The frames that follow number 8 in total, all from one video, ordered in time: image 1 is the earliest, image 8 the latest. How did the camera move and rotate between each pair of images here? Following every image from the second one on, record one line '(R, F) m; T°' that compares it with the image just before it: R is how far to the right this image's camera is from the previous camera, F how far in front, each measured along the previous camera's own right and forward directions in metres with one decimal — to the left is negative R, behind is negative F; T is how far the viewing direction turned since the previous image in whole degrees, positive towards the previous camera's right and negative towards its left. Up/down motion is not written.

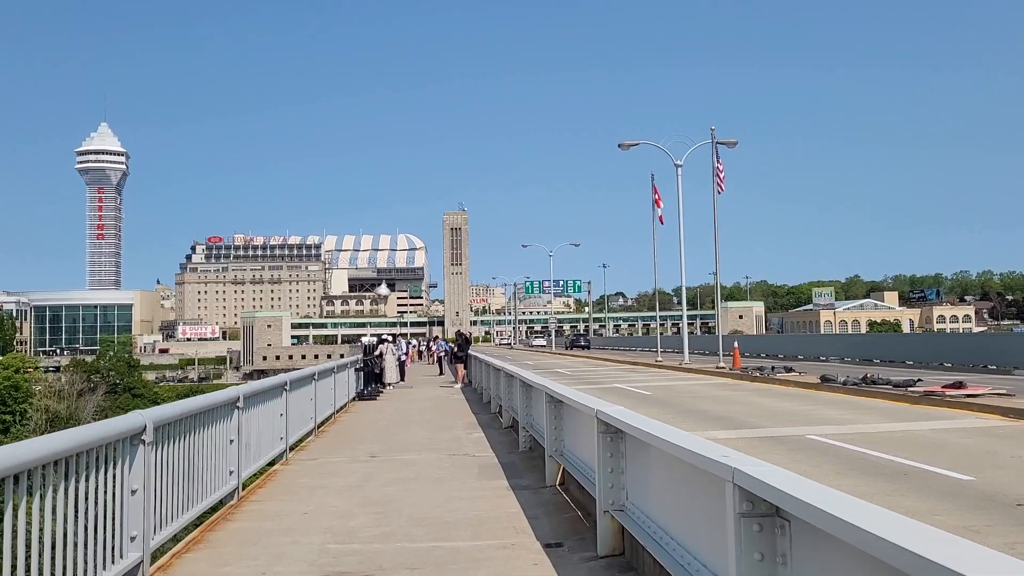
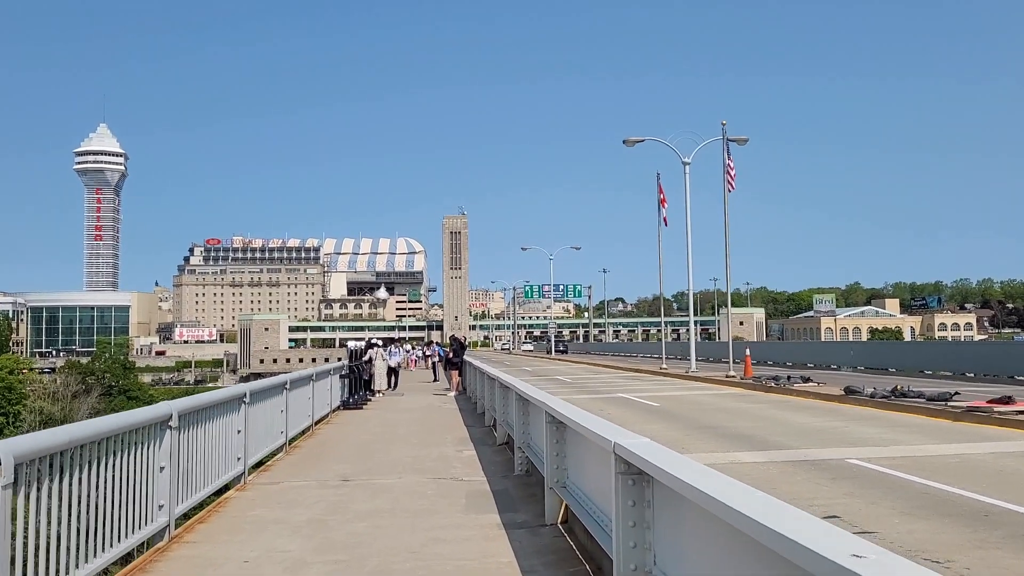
(0.0, +1.7) m; 0°
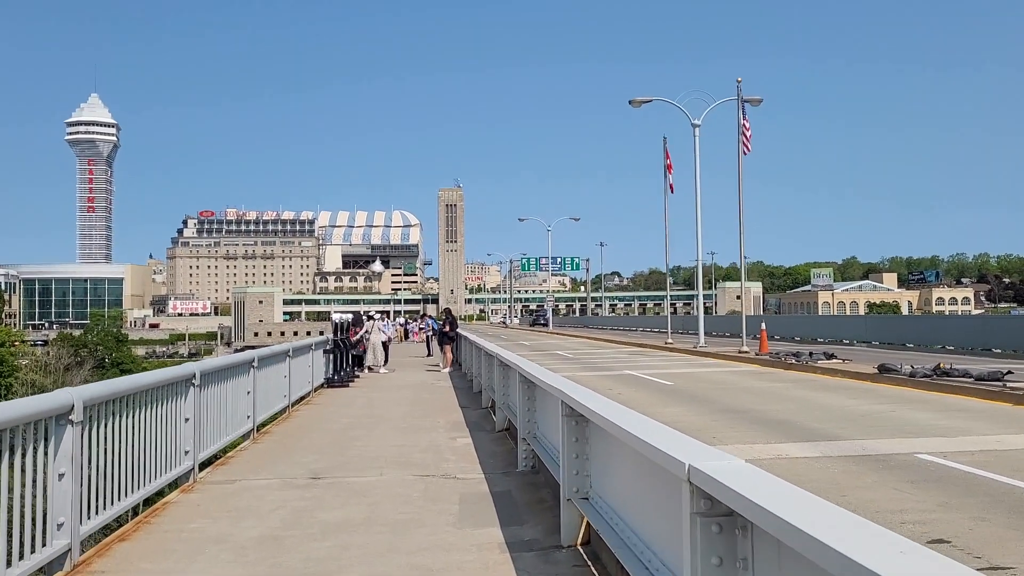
(-0.1, +1.9) m; 0°
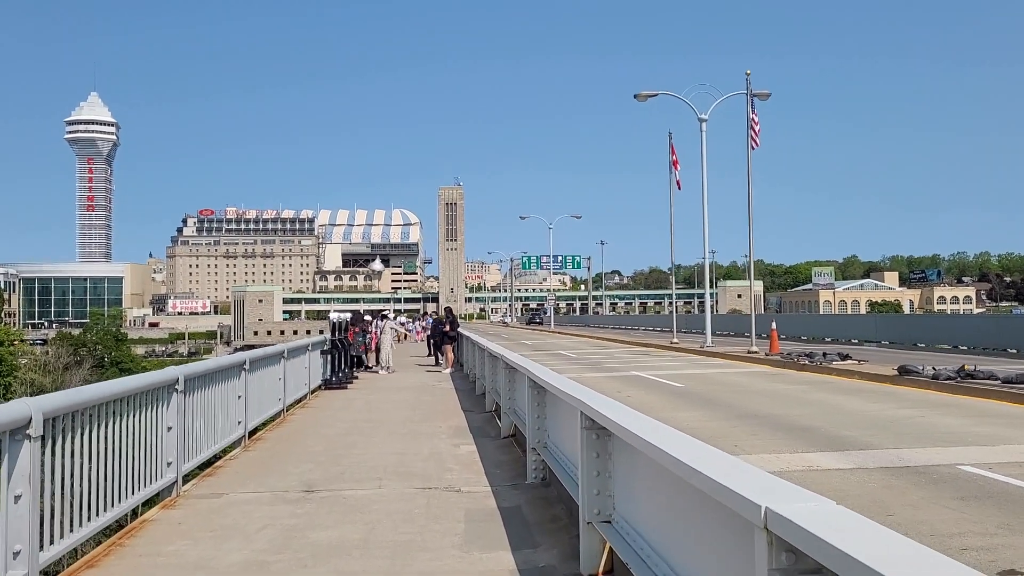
(-0.1, +0.7) m; 0°
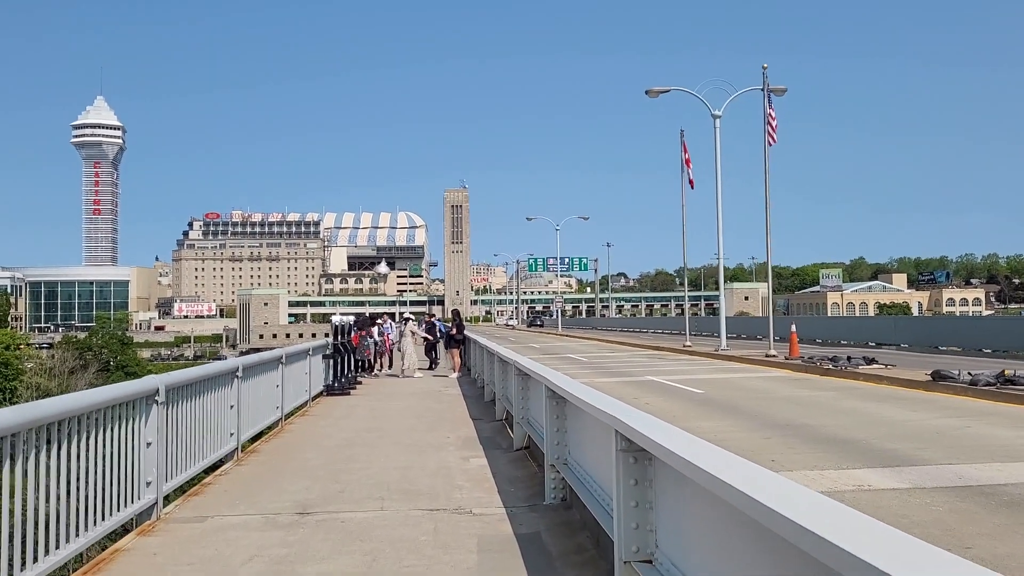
(-0.1, +0.9) m; 0°
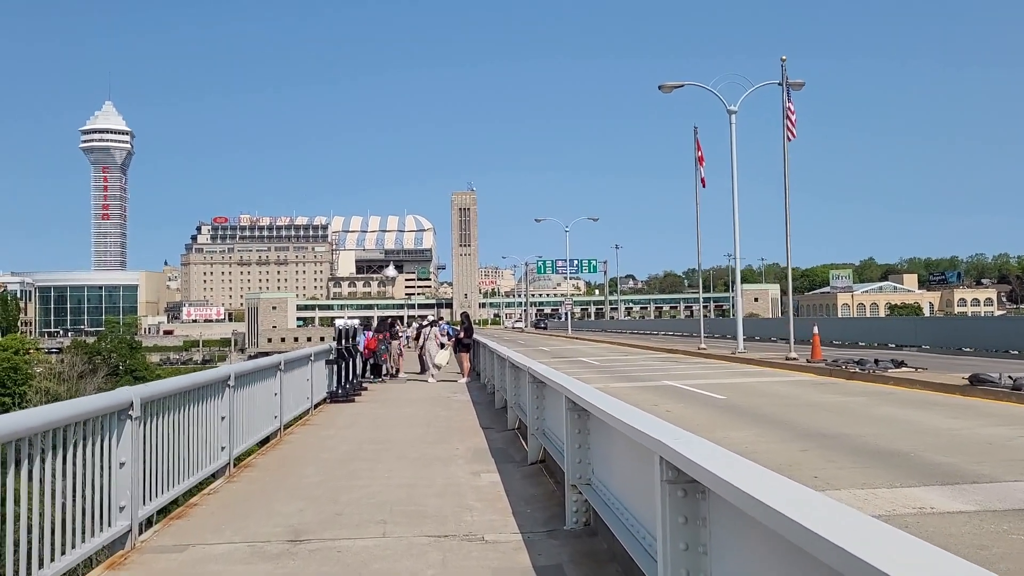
(-0.1, +0.8) m; -1°
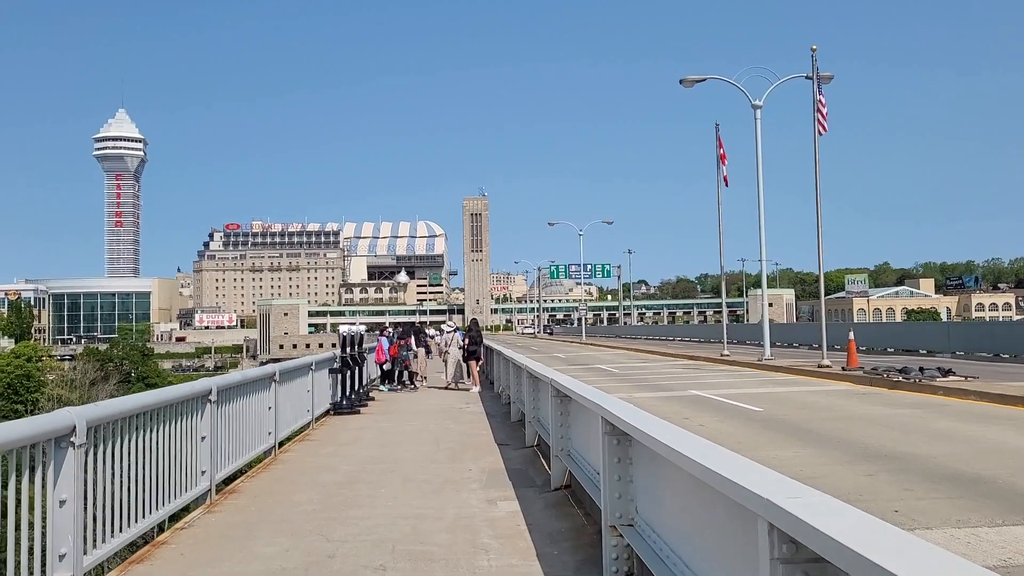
(-0.1, +1.3) m; -1°
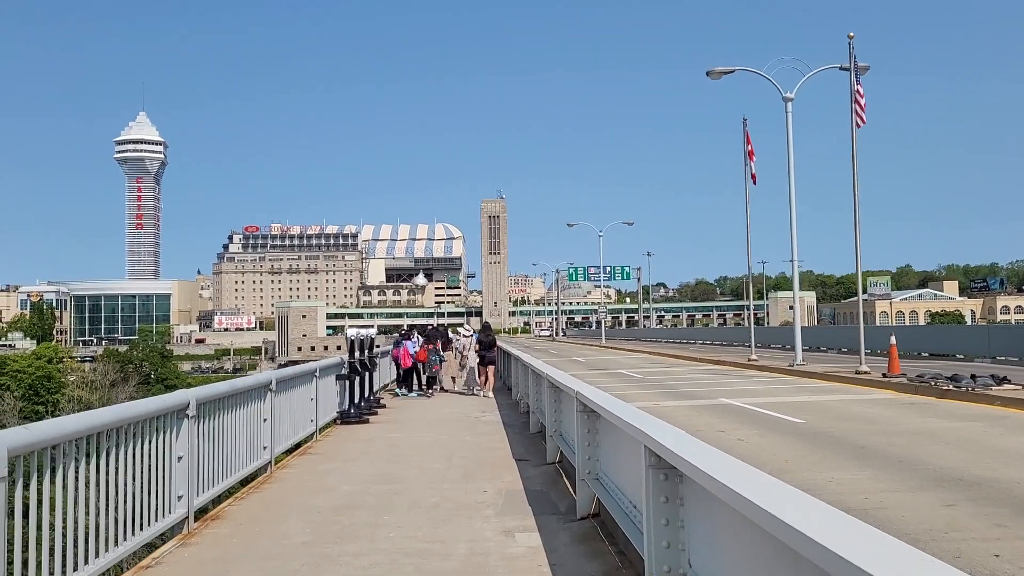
(0.0, +1.1) m; -1°
